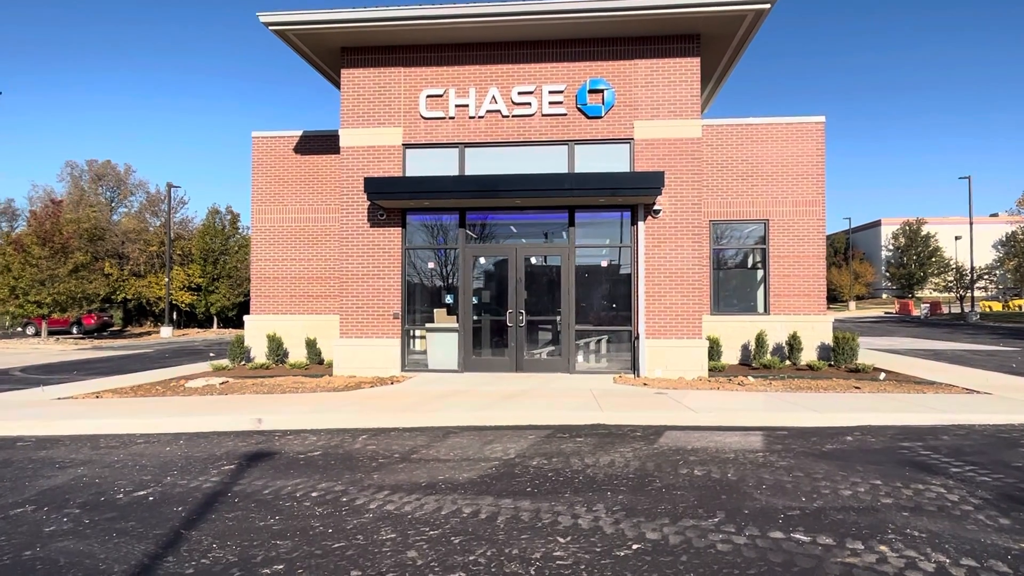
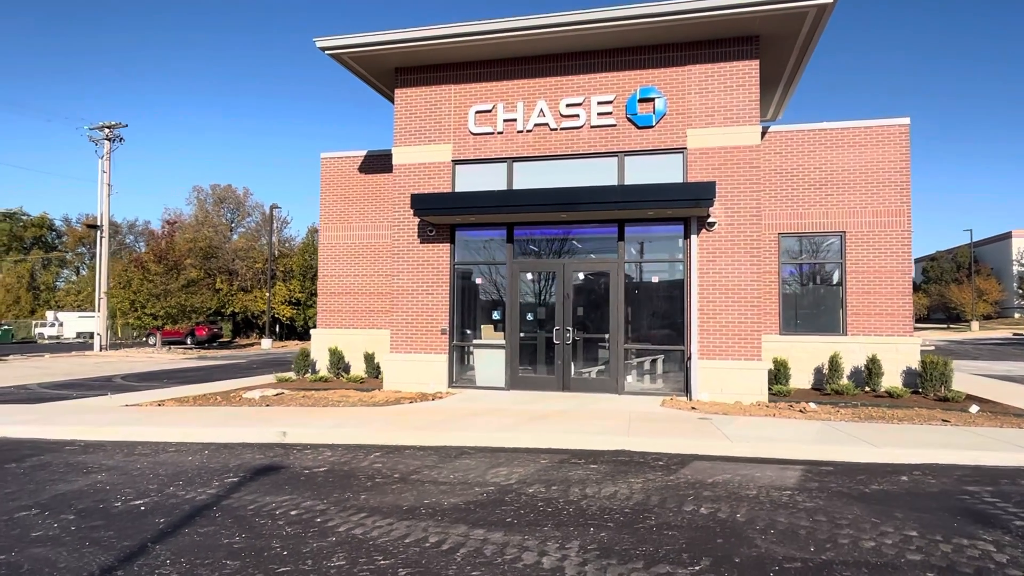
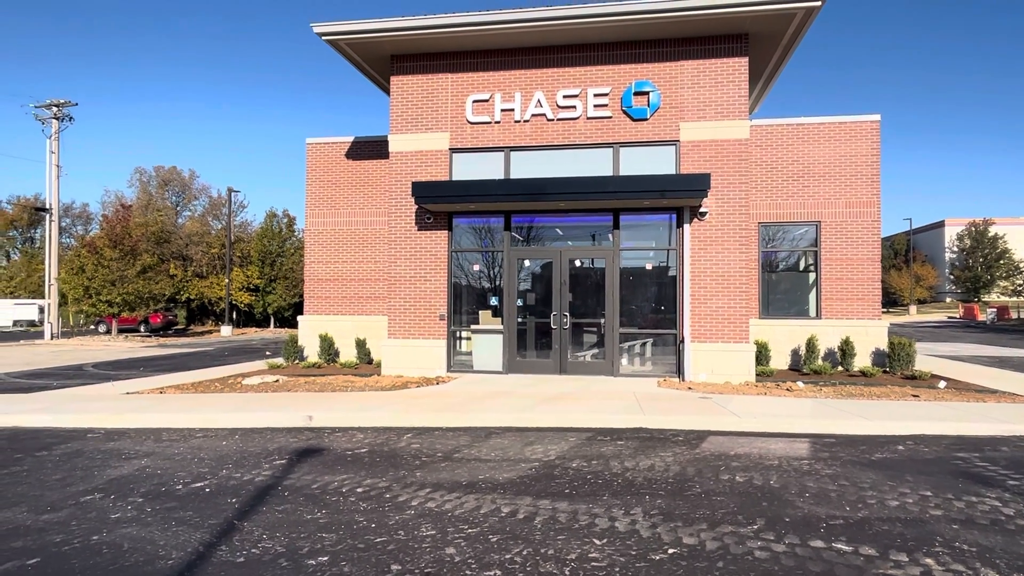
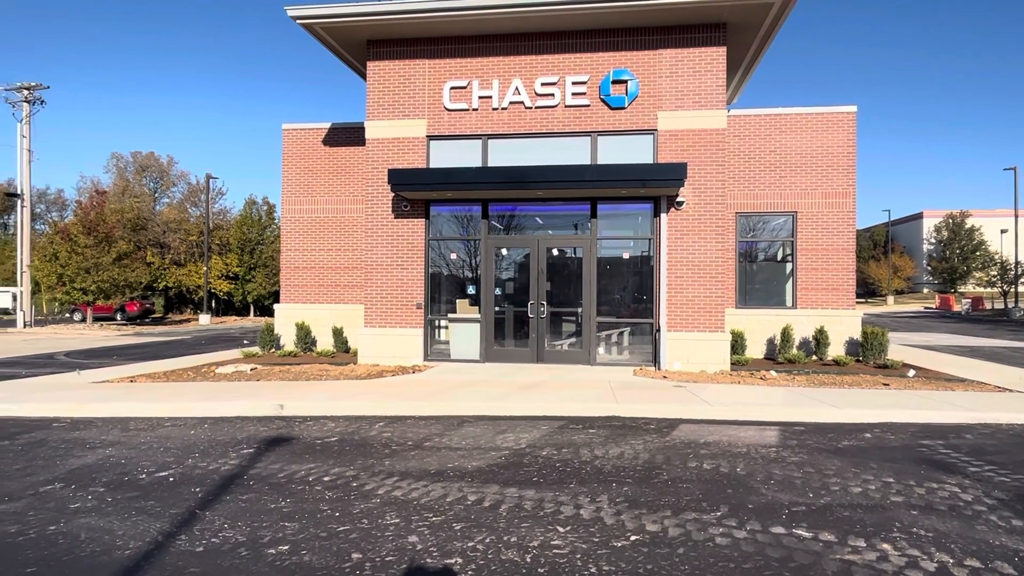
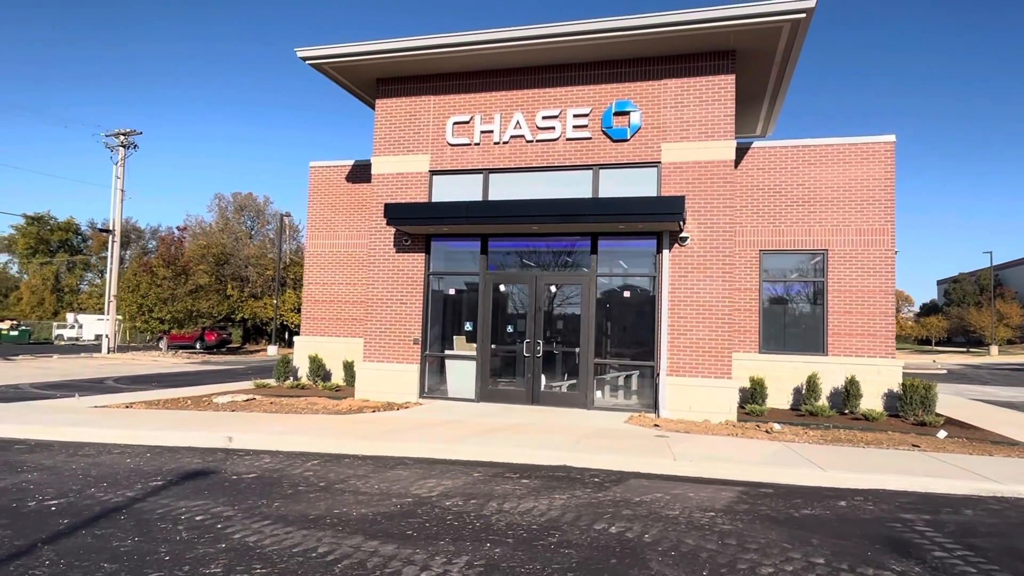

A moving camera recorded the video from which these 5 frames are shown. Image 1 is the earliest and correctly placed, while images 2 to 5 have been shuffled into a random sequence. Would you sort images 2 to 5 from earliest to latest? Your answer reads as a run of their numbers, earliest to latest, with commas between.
4, 3, 2, 5
